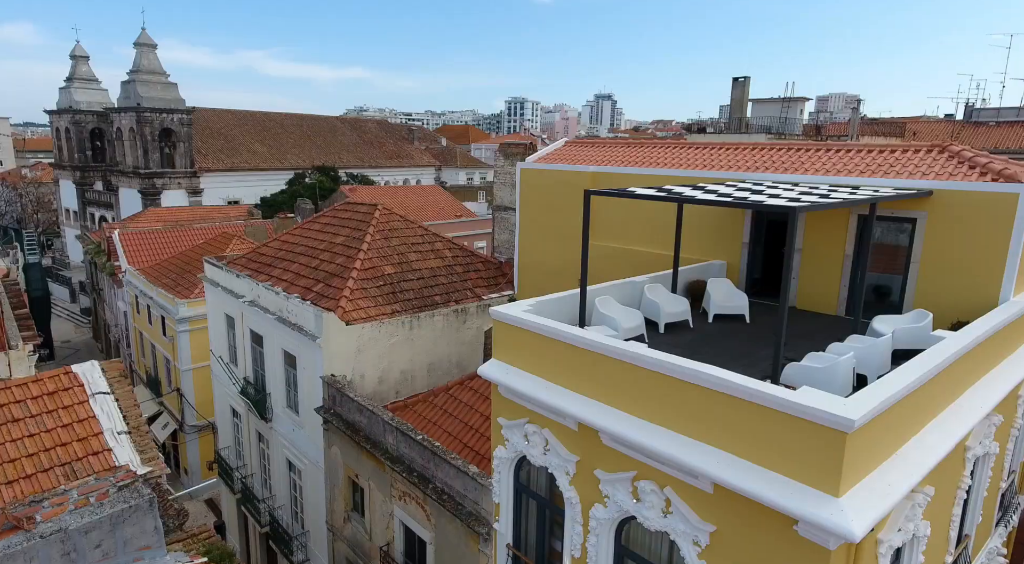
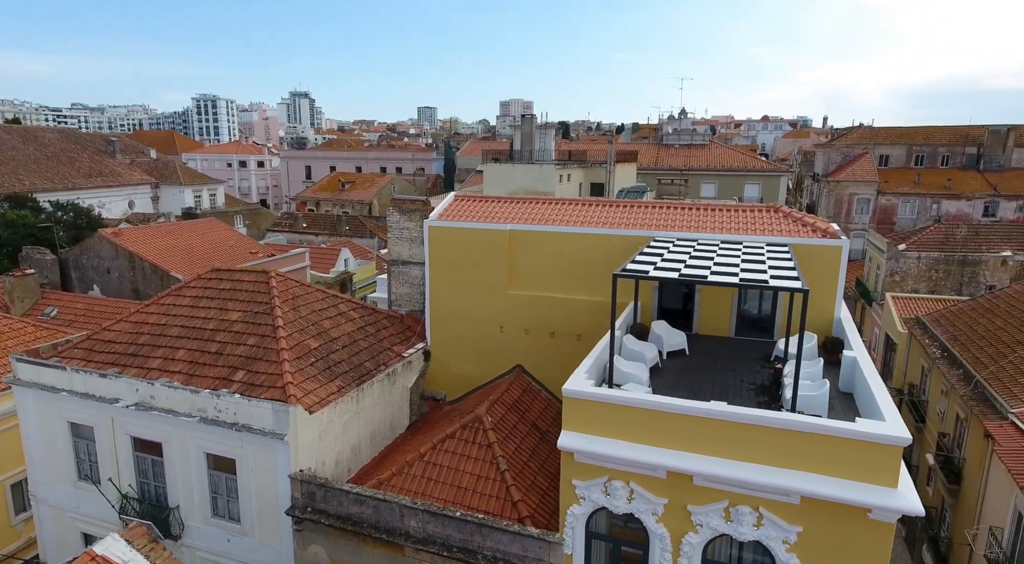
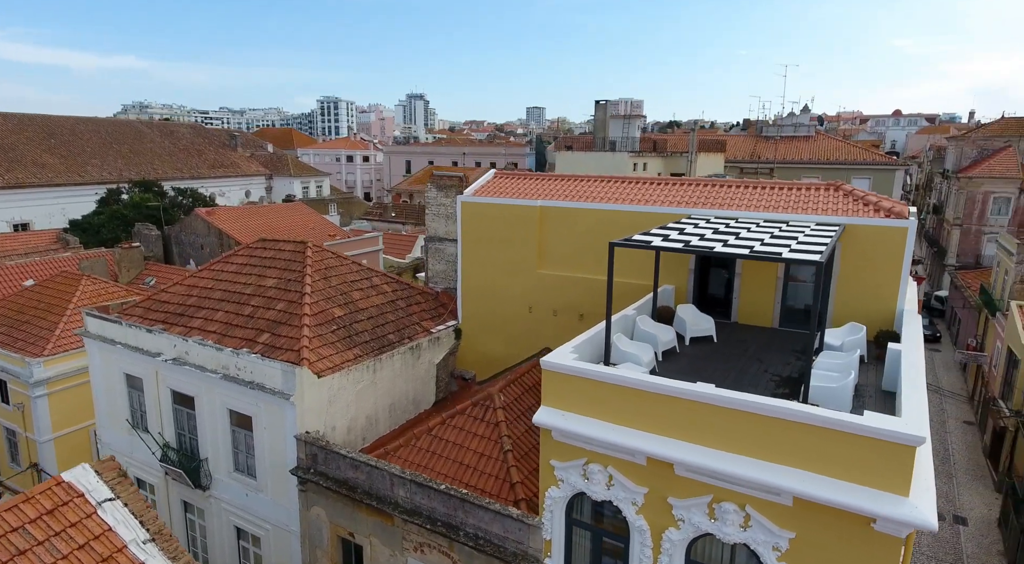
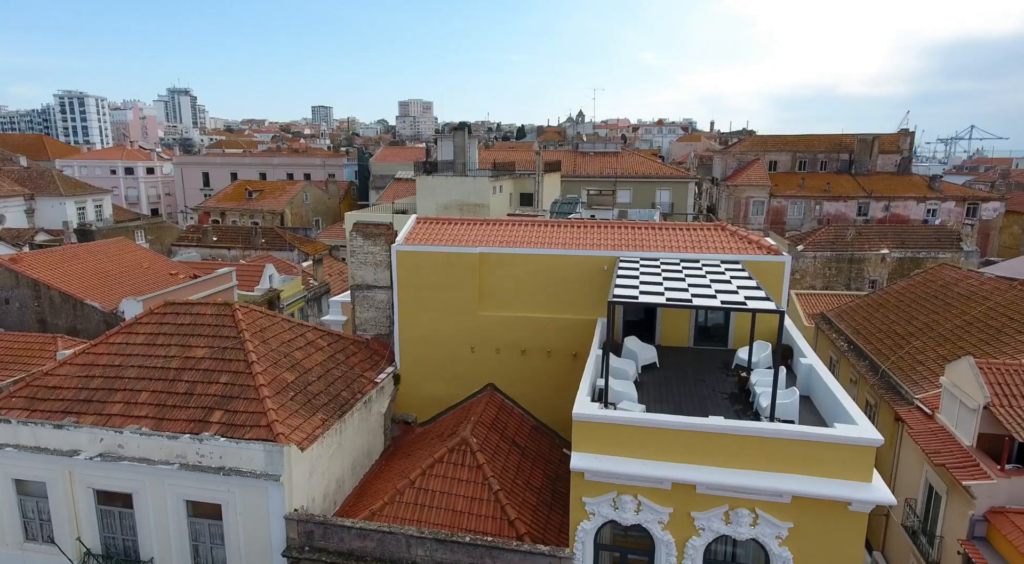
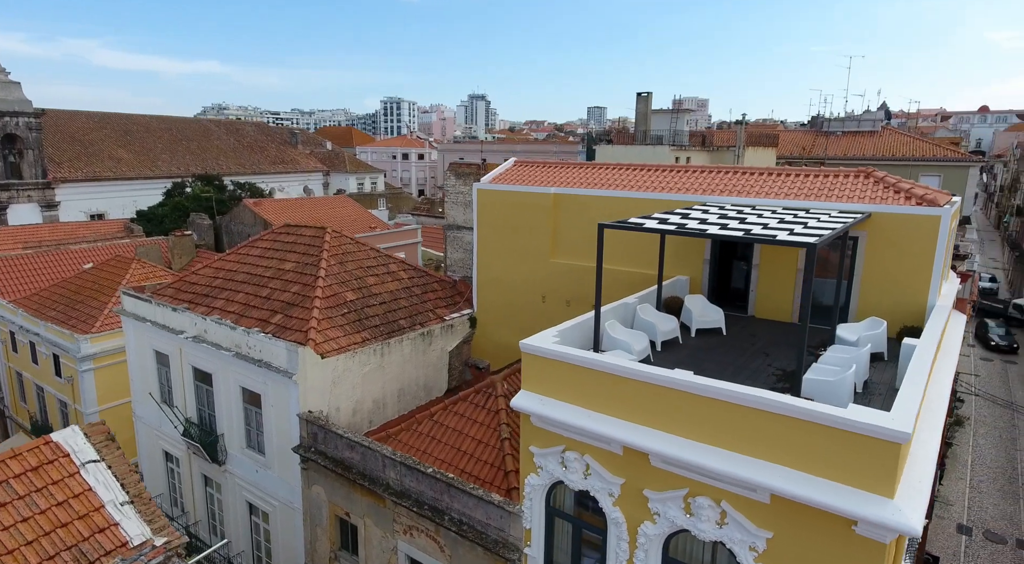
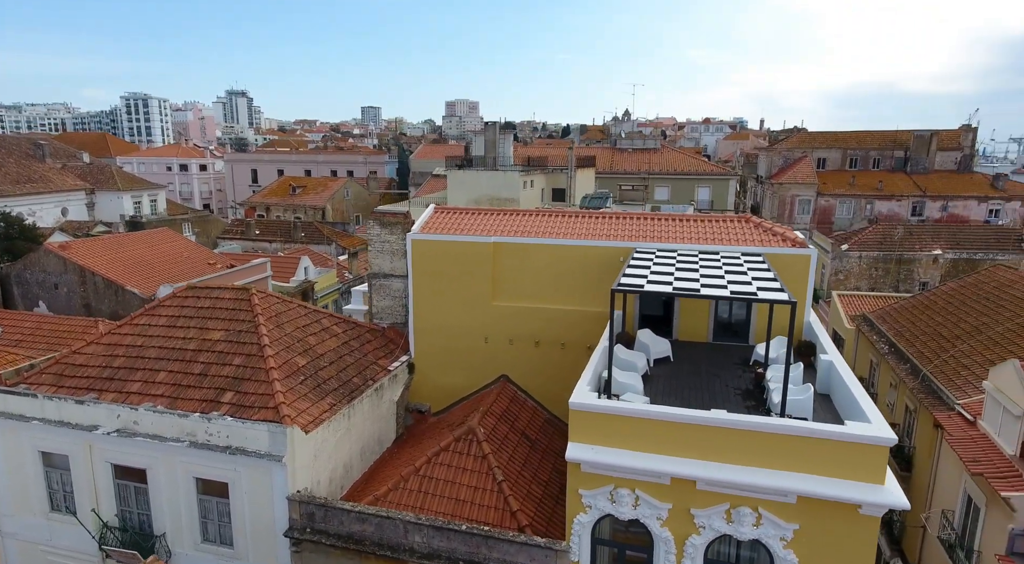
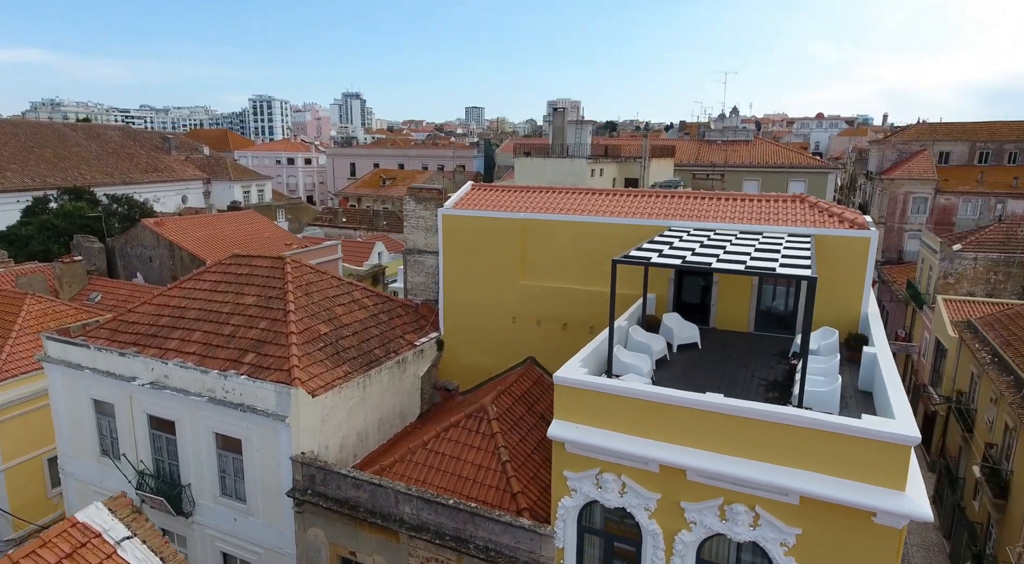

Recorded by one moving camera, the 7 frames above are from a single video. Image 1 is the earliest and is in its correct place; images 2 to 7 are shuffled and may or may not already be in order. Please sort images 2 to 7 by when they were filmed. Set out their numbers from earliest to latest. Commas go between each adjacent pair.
5, 3, 7, 2, 6, 4
